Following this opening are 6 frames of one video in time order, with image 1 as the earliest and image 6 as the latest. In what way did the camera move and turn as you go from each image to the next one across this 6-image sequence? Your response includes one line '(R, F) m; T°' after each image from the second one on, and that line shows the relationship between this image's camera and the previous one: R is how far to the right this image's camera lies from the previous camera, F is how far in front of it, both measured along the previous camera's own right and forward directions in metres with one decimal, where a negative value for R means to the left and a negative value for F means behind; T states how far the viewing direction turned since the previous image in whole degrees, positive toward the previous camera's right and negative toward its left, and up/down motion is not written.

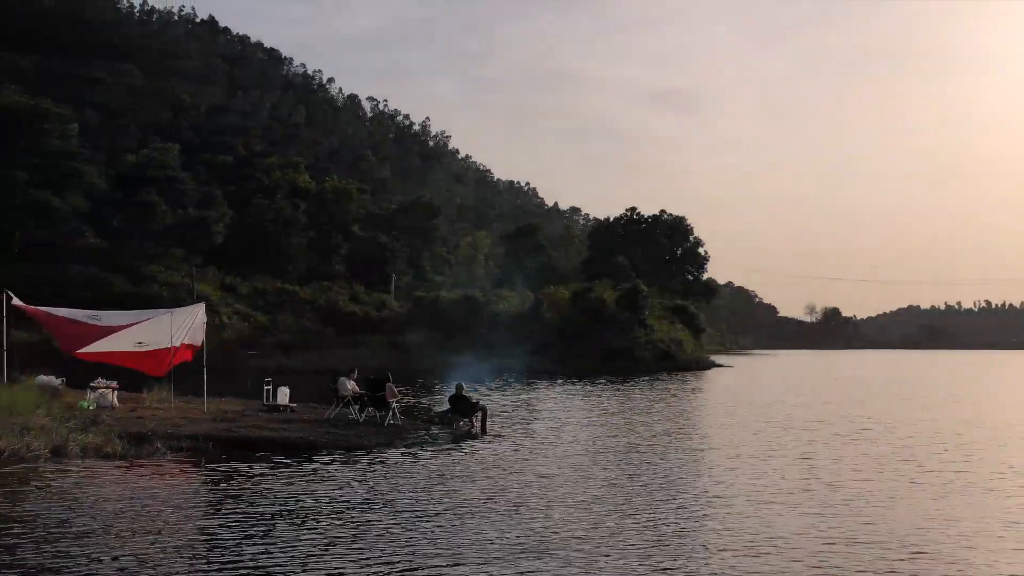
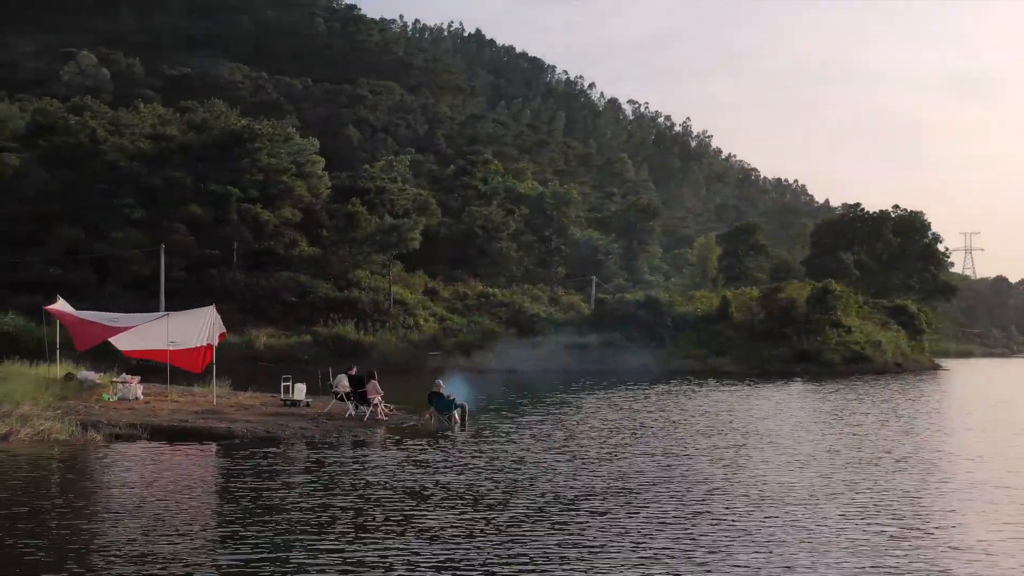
(+4.8, -0.2) m; -14°
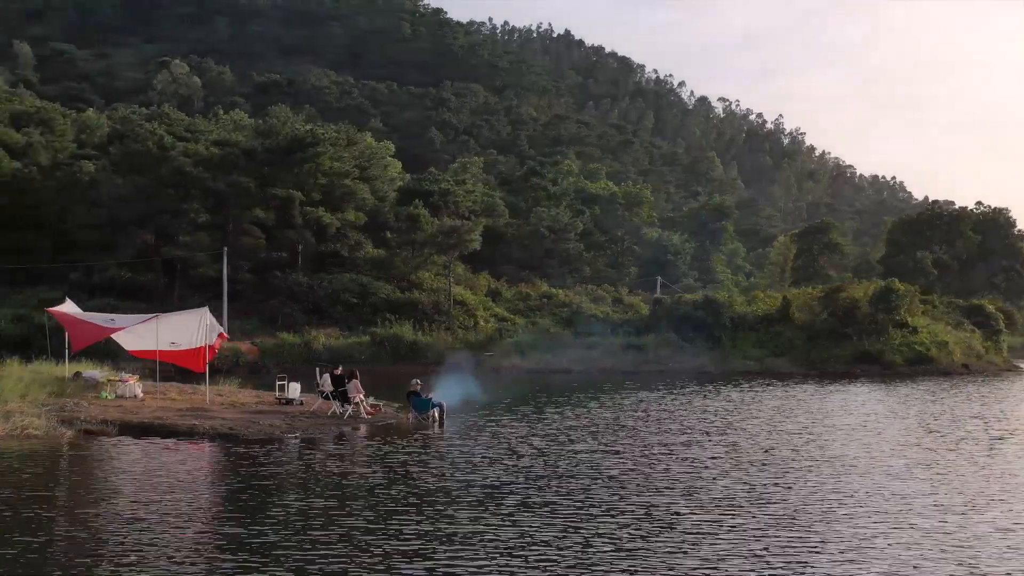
(+2.0, -0.3) m; -5°
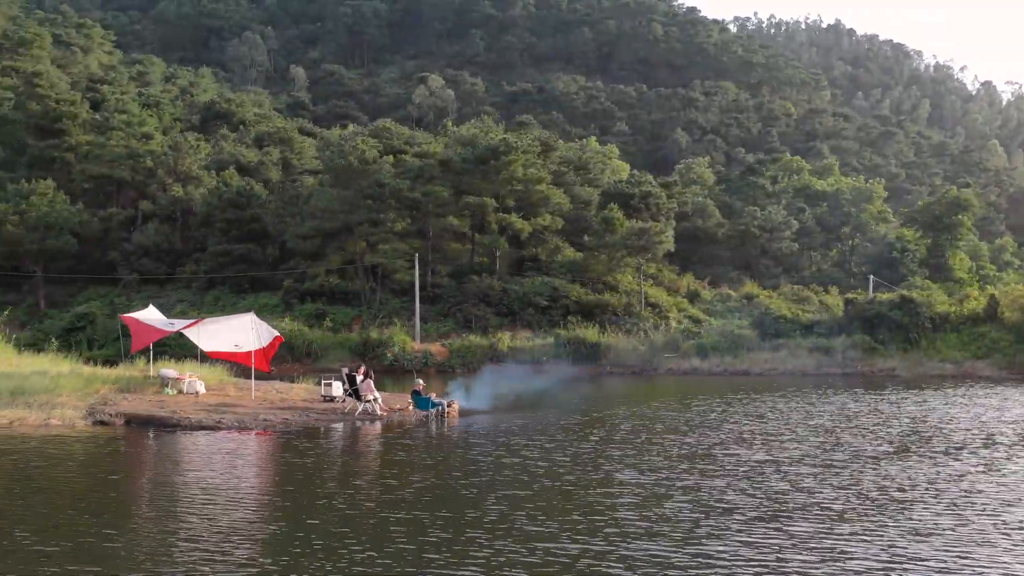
(+4.9, -0.4) m; -14°
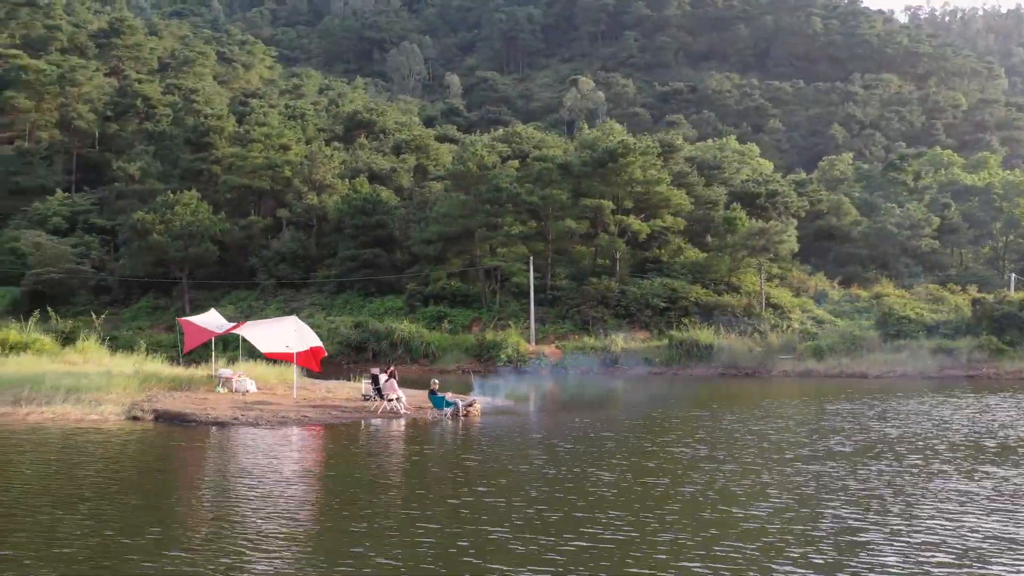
(+2.8, -0.4) m; -8°
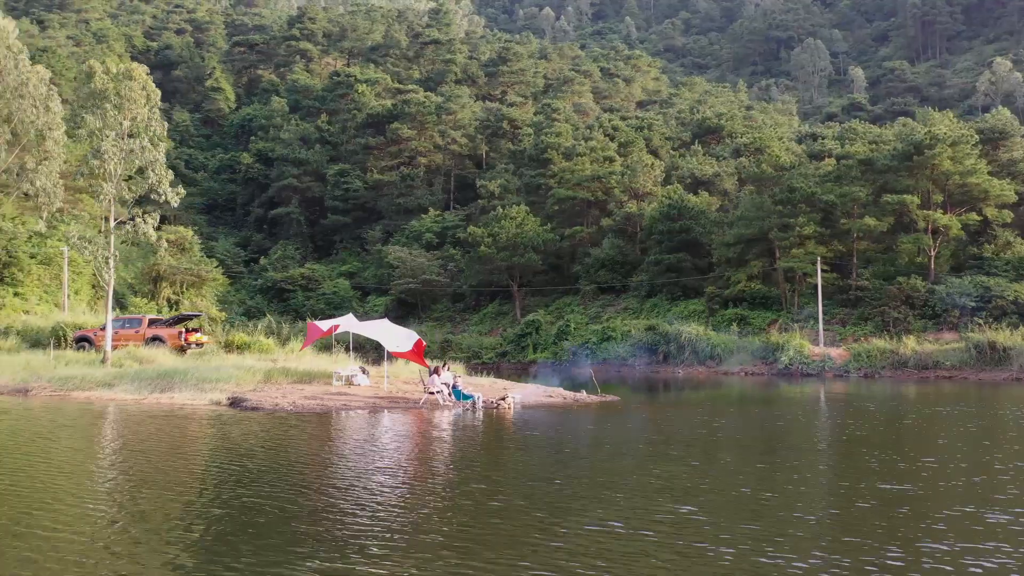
(+8.4, -0.5) m; -22°
